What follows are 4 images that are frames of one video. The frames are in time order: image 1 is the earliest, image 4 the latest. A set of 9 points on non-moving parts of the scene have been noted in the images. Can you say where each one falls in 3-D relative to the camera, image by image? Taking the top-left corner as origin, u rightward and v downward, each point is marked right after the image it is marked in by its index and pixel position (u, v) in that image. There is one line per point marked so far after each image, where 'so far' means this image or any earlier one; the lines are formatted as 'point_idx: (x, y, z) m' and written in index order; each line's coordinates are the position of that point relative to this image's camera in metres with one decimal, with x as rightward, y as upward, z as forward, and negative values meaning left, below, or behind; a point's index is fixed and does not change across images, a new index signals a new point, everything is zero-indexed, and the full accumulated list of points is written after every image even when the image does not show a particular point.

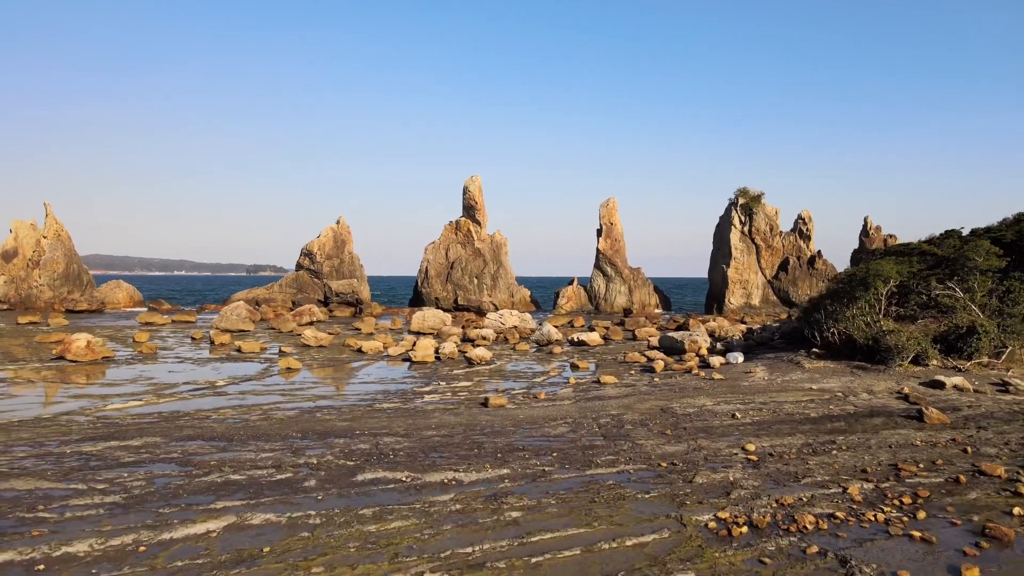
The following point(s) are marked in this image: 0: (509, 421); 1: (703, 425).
0: (-0.1, -2.8, +13.6) m
1: (+3.9, -2.8, +13.1) m
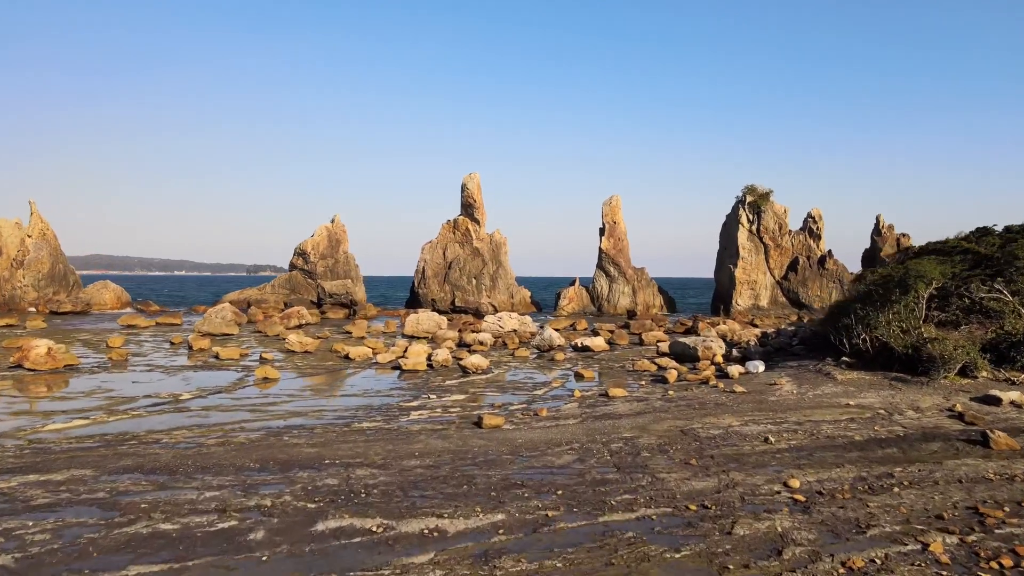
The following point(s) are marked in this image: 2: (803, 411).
0: (-0.1, -2.9, +11.7) m
1: (+3.9, -2.9, +11.2) m
2: (+6.4, -2.7, +14.1) m
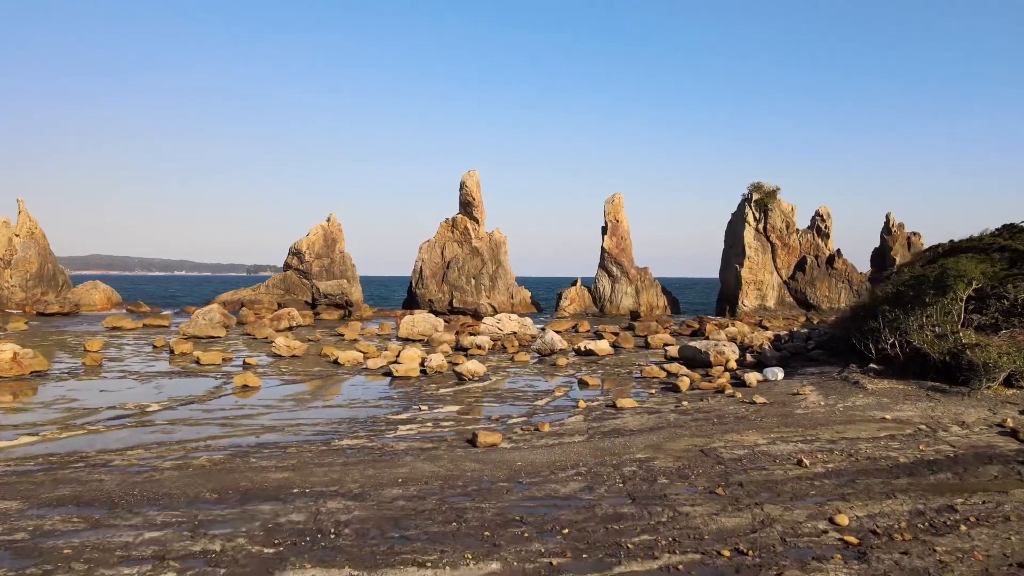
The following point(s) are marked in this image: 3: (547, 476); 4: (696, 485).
0: (-0.2, -2.9, +10.2) m
1: (+3.8, -2.9, +9.7) m
2: (+6.4, -2.7, +12.6) m
3: (+0.5, -2.9, +9.9) m
4: (+2.7, -2.9, +9.5) m
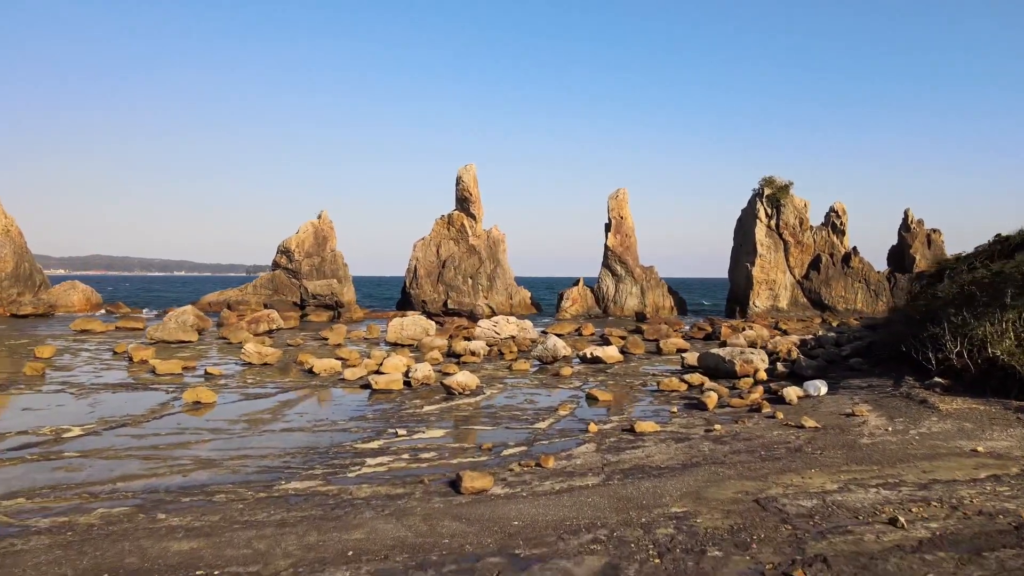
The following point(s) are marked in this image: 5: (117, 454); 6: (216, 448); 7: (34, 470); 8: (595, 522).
0: (-0.2, -2.9, +7.5) m
1: (+3.7, -2.9, +7.0) m
2: (+6.3, -2.7, +9.9) m
3: (+0.5, -2.9, +7.2) m
4: (+2.7, -2.9, +6.8) m
5: (-7.0, -2.9, +11.4) m
6: (-5.5, -2.9, +11.8) m
7: (-7.8, -3.0, +10.4) m
8: (+1.0, -2.9, +7.9) m
